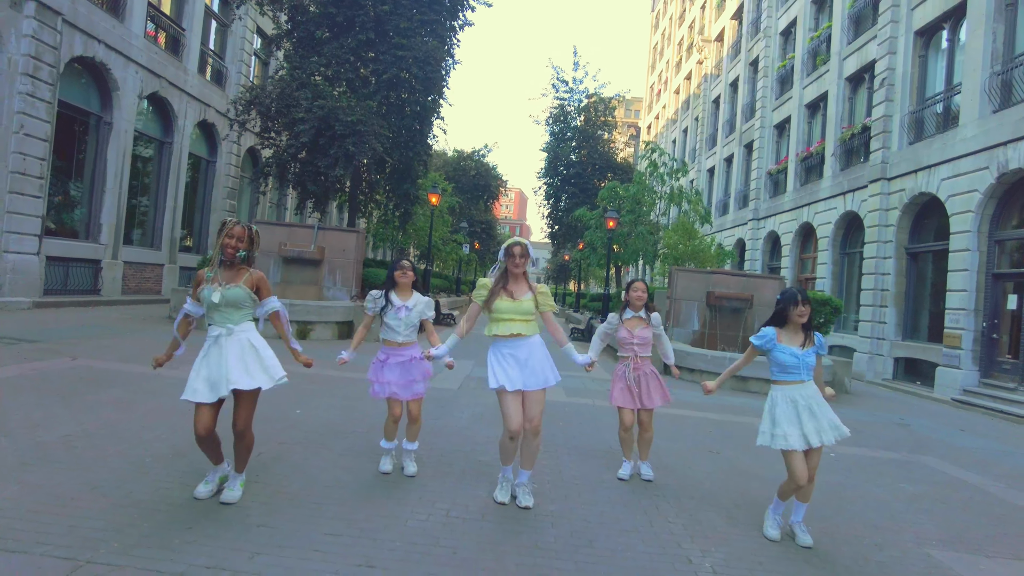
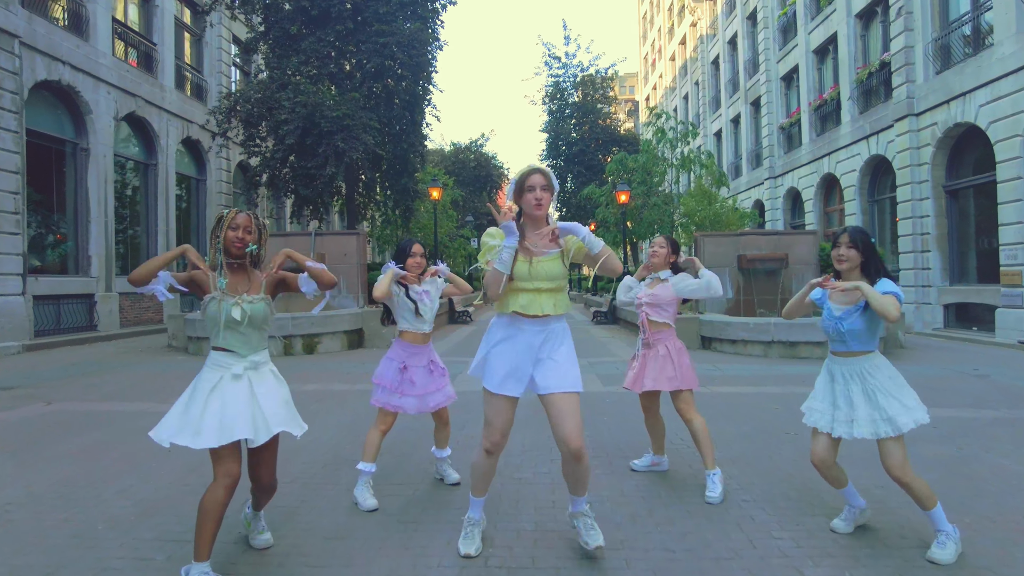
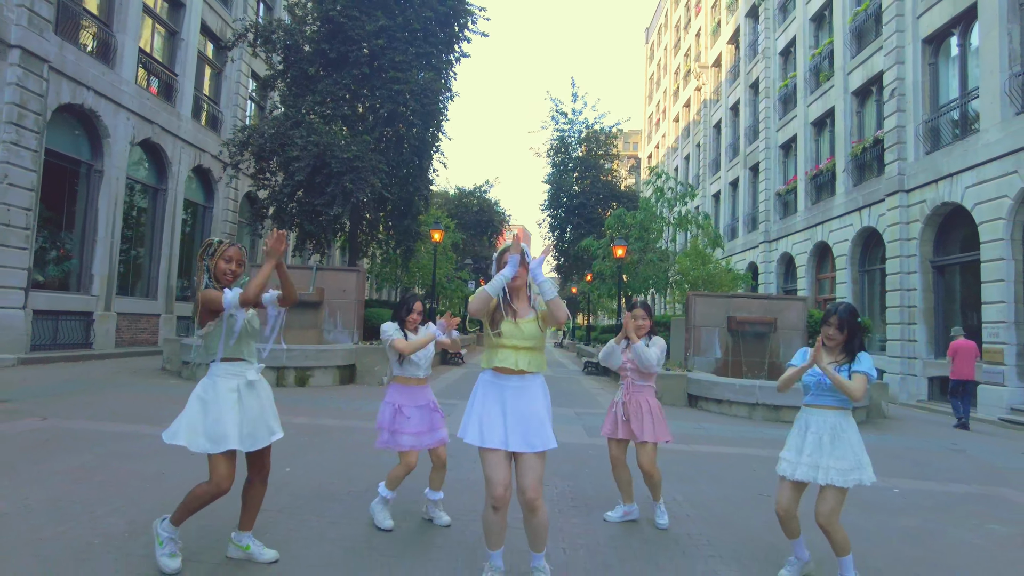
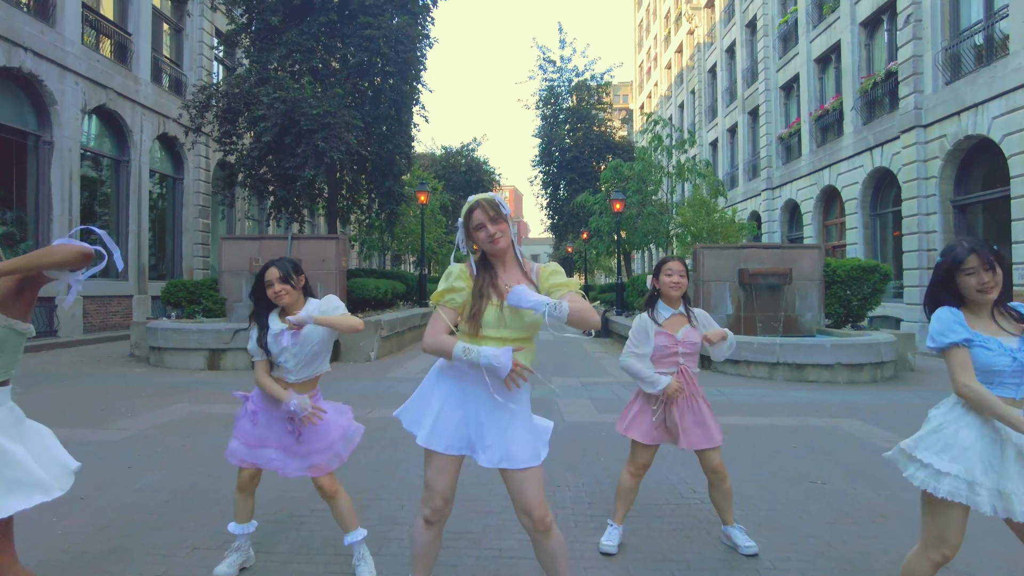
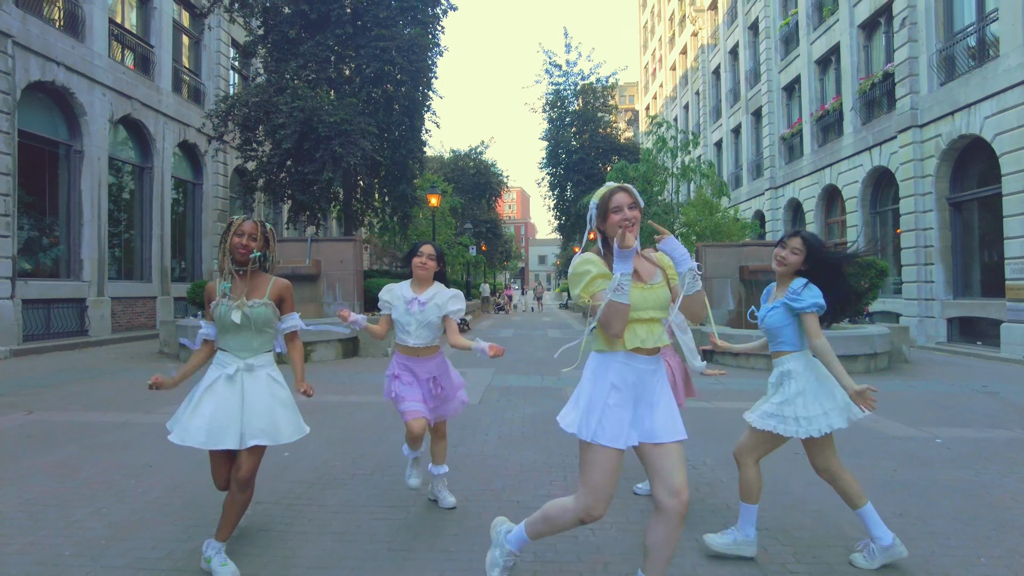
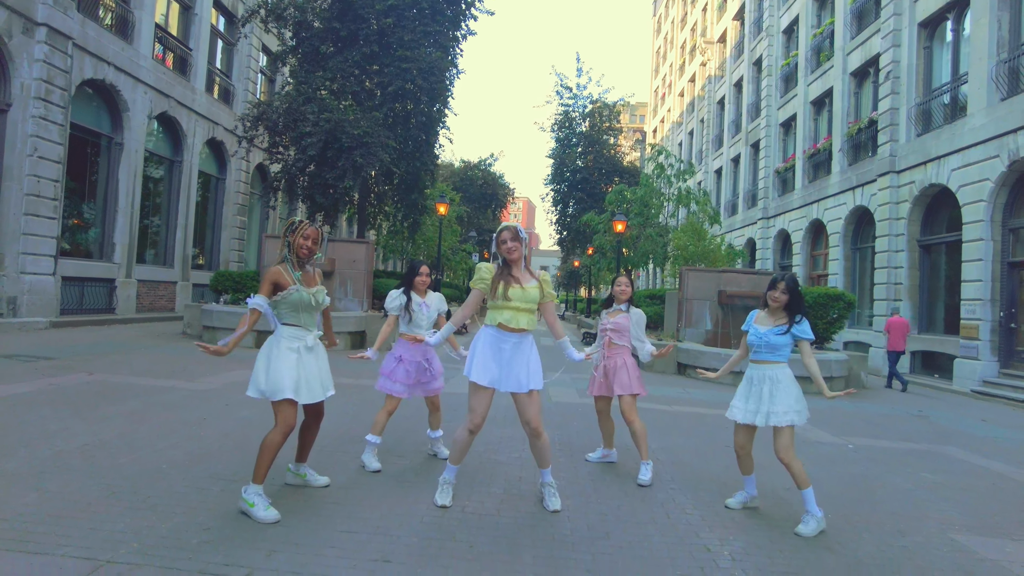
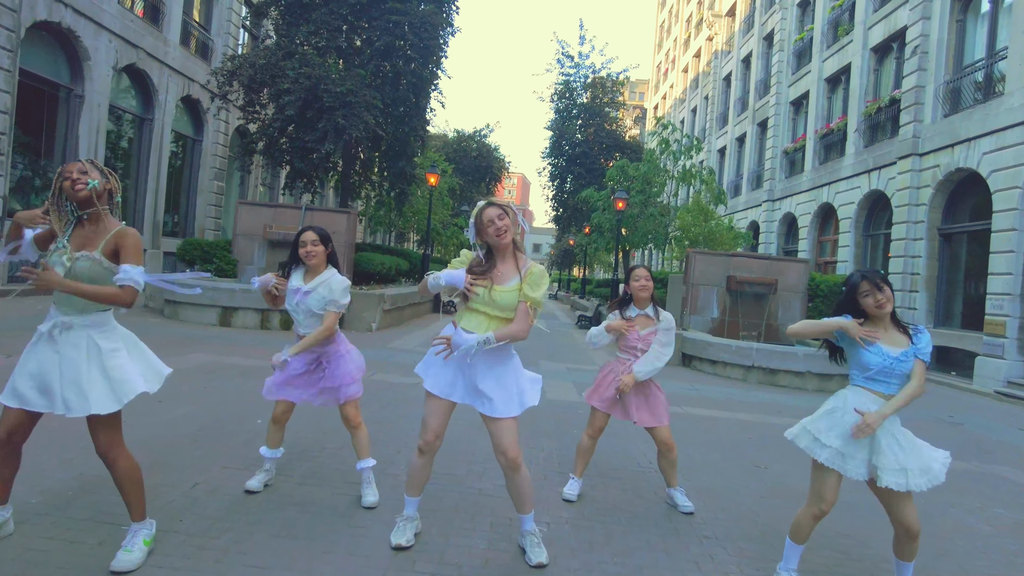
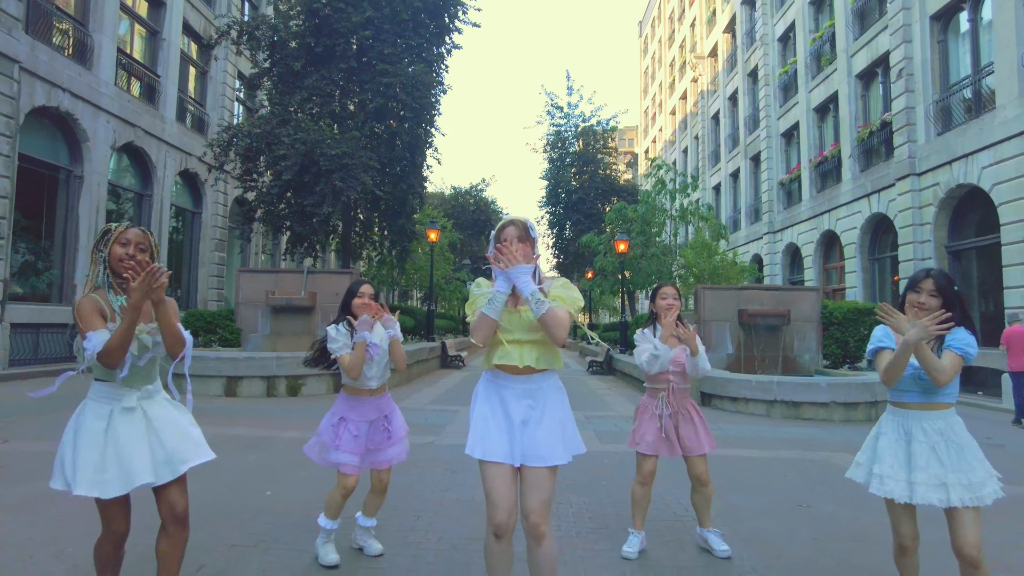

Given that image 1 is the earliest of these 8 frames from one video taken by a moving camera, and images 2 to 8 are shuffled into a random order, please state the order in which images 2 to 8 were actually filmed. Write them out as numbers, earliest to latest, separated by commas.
7, 4, 8, 3, 6, 2, 5
